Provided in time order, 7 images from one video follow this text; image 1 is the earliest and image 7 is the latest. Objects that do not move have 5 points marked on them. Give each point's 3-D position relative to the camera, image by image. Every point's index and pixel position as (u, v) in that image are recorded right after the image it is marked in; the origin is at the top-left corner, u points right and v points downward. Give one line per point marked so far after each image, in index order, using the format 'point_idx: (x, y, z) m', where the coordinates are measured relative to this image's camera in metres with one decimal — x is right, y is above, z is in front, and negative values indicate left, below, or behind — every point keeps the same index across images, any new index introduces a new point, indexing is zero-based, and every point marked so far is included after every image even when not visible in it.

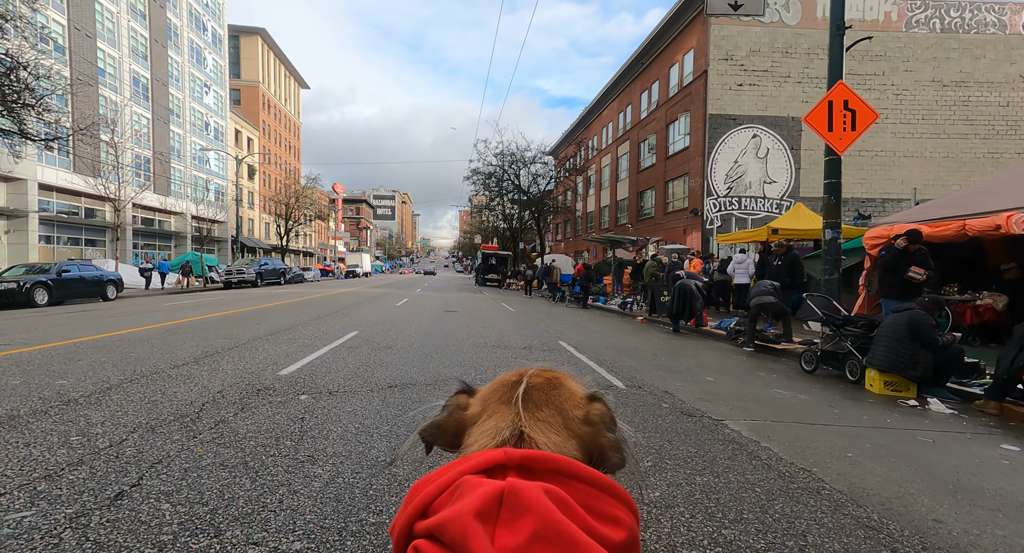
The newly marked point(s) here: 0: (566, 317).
0: (+1.5, -1.1, +16.1) m
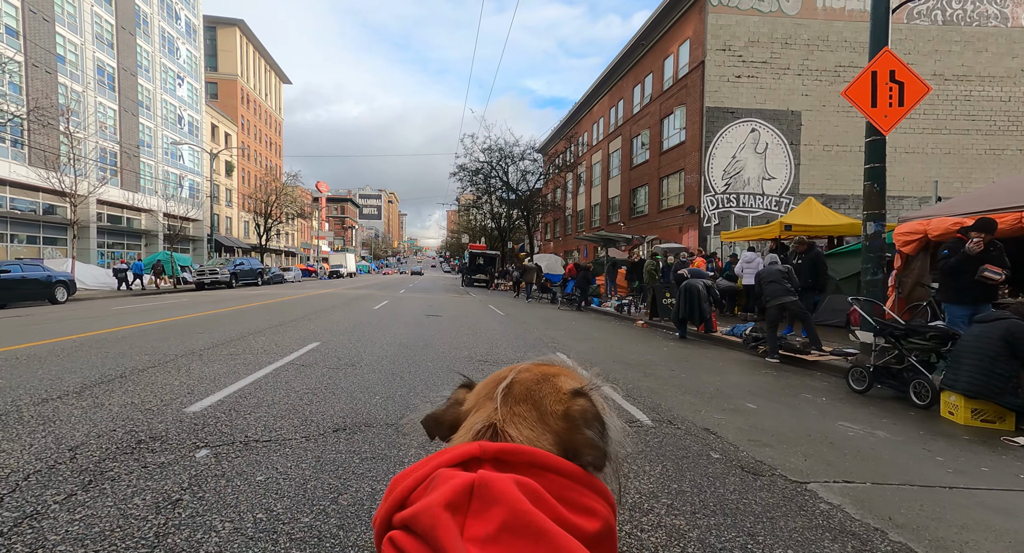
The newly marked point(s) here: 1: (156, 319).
0: (+1.2, -1.1, +14.8) m
1: (-7.6, -0.9, +12.3) m
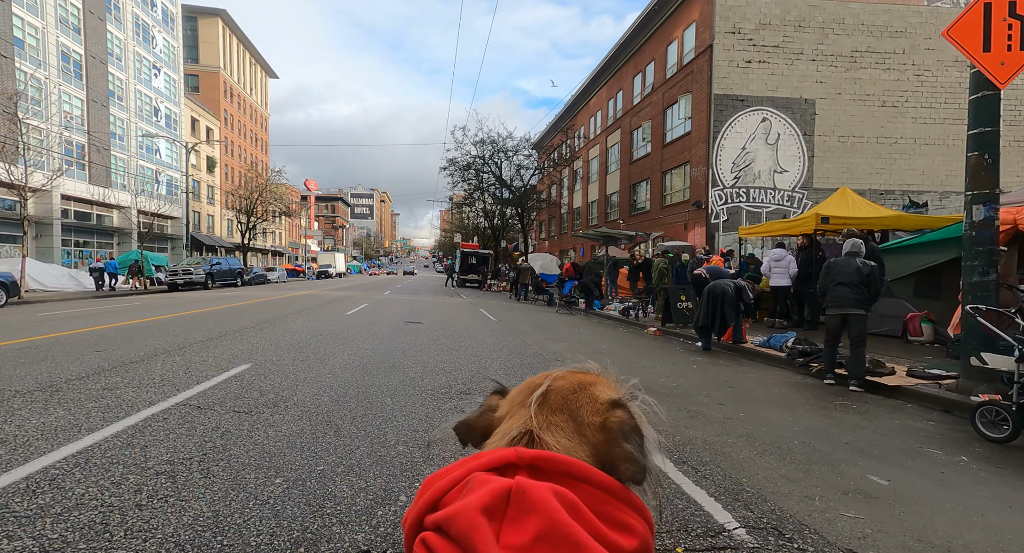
0: (+1.0, -1.2, +13.1) m
1: (-7.8, -0.9, +10.4) m
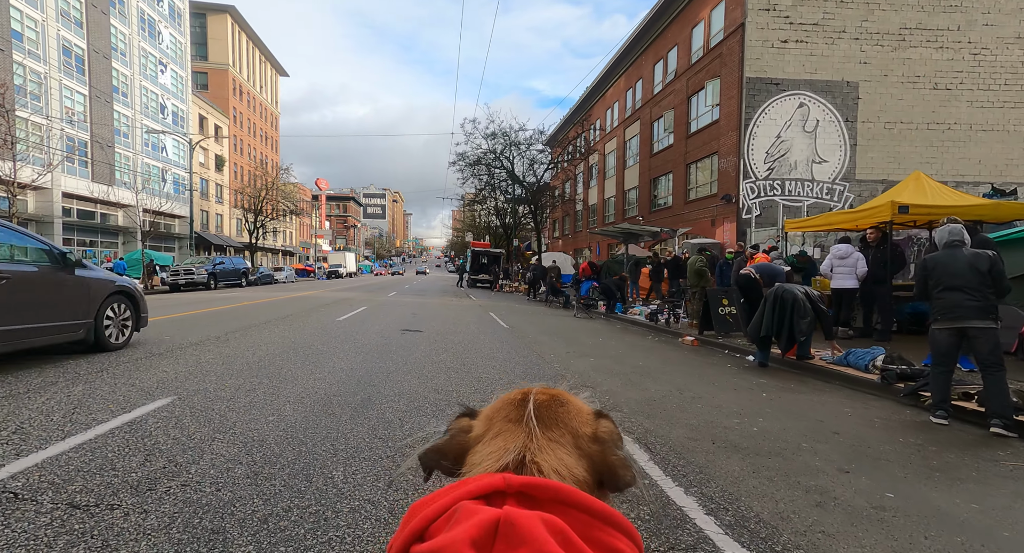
0: (+1.3, -1.2, +11.4) m
1: (-7.5, -0.9, +9.0) m
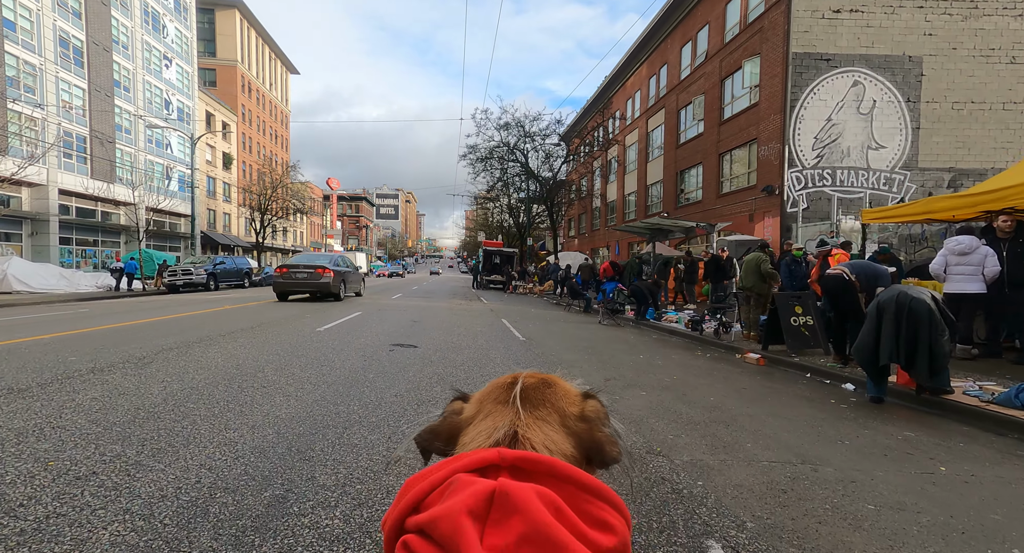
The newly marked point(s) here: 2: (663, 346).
0: (+1.6, -1.2, +9.3) m
1: (-7.3, -0.9, +7.1) m
2: (+2.7, -1.2, +10.2) m
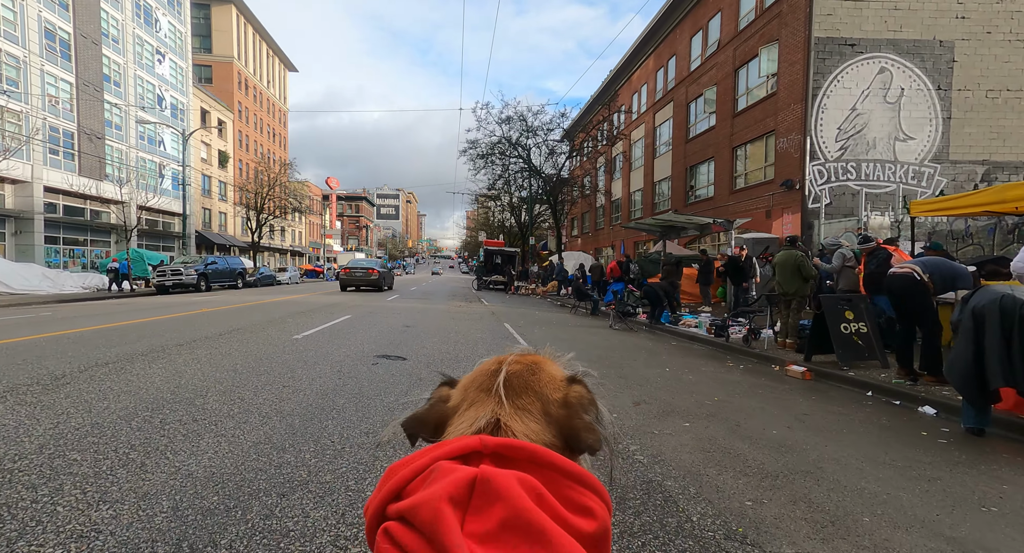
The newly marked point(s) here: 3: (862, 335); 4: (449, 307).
0: (+1.7, -1.2, +8.2) m
1: (-7.2, -0.9, +5.9) m
2: (+2.8, -1.2, +9.0) m
3: (+4.4, -0.7, +7.1) m
4: (-2.0, -0.9, +17.8) m
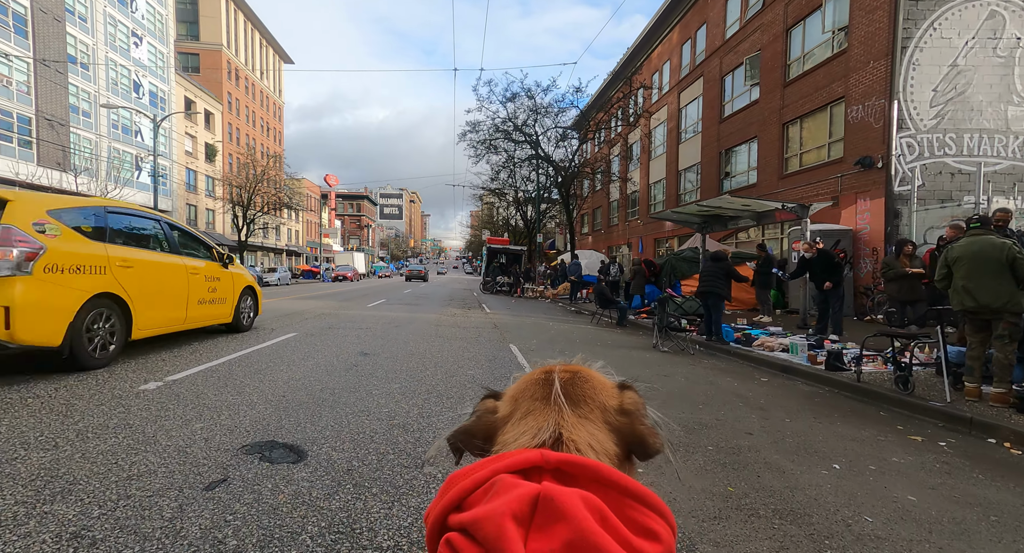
0: (+1.8, -1.2, +4.6) m
1: (-7.1, -1.0, +2.4) m
2: (+2.9, -1.3, +5.4) m
3: (+4.5, -0.8, +3.5) m
4: (-1.8, -1.0, +14.3) m
